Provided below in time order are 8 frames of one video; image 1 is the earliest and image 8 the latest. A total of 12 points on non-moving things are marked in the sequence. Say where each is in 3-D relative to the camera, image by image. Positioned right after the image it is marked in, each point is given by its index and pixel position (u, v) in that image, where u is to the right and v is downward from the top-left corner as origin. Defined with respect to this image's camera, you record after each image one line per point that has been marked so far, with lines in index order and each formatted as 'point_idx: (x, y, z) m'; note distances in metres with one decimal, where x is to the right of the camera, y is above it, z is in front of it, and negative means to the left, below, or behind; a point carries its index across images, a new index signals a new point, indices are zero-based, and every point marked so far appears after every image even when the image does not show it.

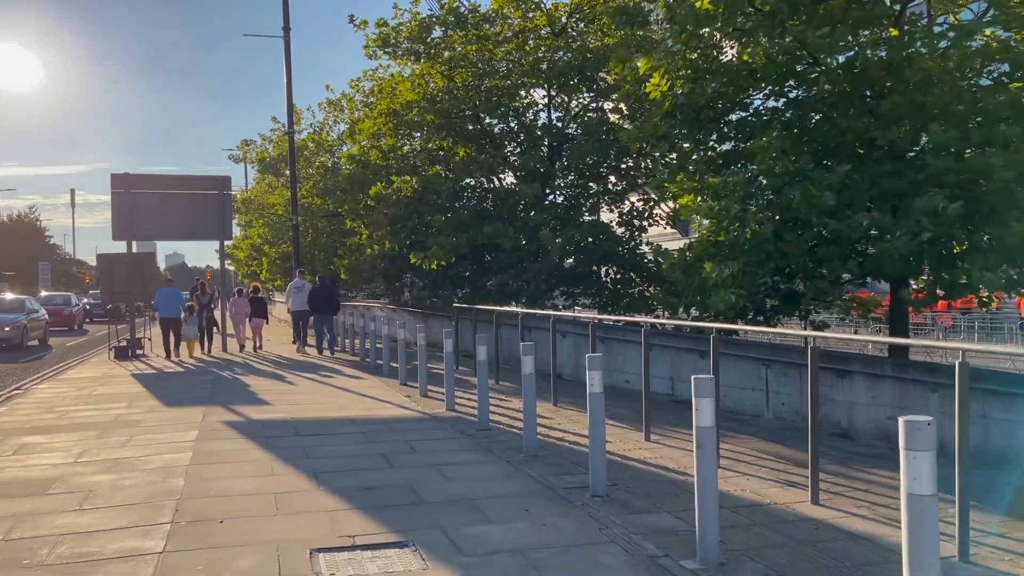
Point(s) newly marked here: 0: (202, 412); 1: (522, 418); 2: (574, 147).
0: (-3.9, -1.6, +10.8) m
1: (+0.1, -1.5, +9.8) m
2: (+1.4, +3.2, +18.7) m
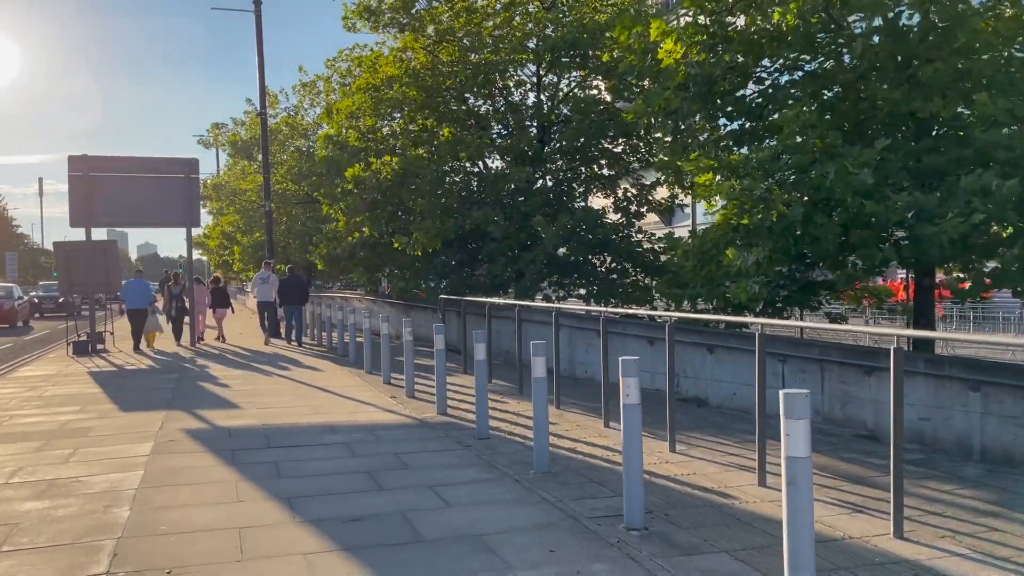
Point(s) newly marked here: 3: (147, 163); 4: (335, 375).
0: (-4.0, -1.5, +9.6) m
1: (+0.1, -1.4, +8.7) m
2: (+1.1, +3.4, +17.6) m
3: (-8.2, +2.8, +19.1) m
4: (-2.9, -1.4, +13.8) m
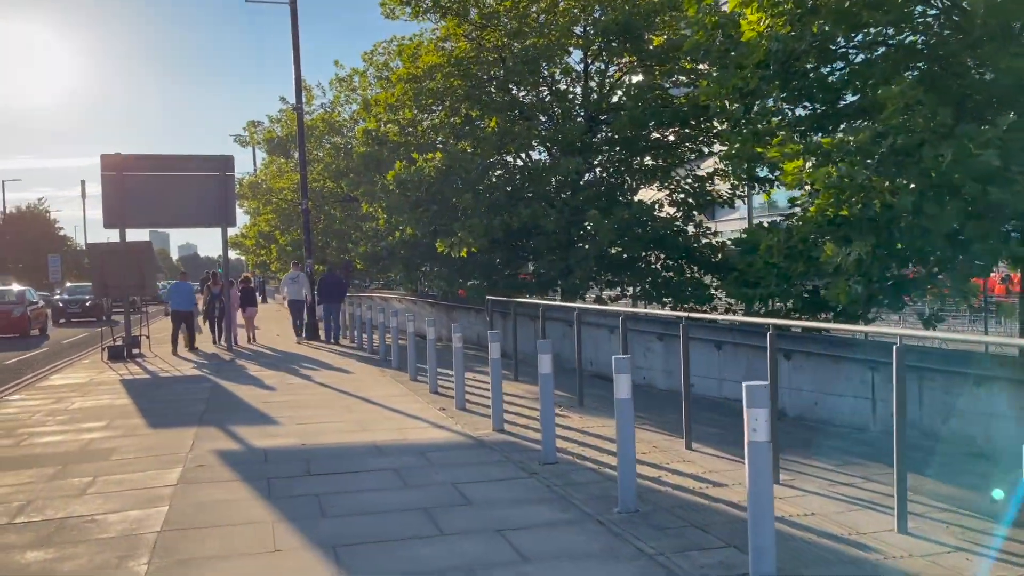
0: (-3.3, -1.5, +8.7) m
1: (+0.7, -1.4, +7.7) m
2: (+2.1, +3.4, +16.5) m
3: (-7.2, +2.8, +18.4) m
4: (-2.0, -1.5, +12.9) m
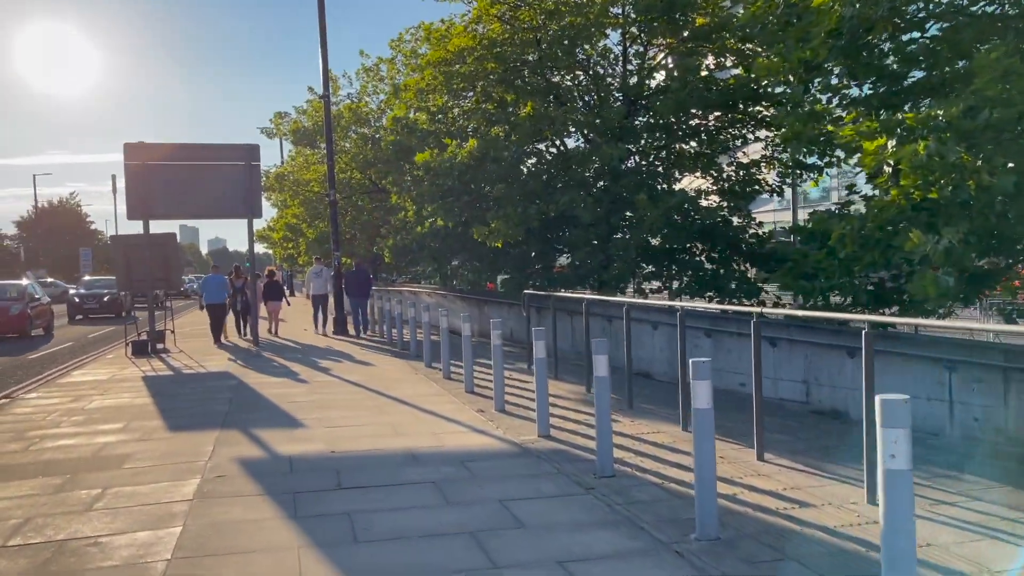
0: (-2.8, -1.5, +8.1) m
1: (+1.2, -1.4, +6.9) m
2: (+2.8, +3.5, +15.6) m
3: (-6.5, +2.9, +17.8) m
4: (-1.5, -1.4, +12.2) m
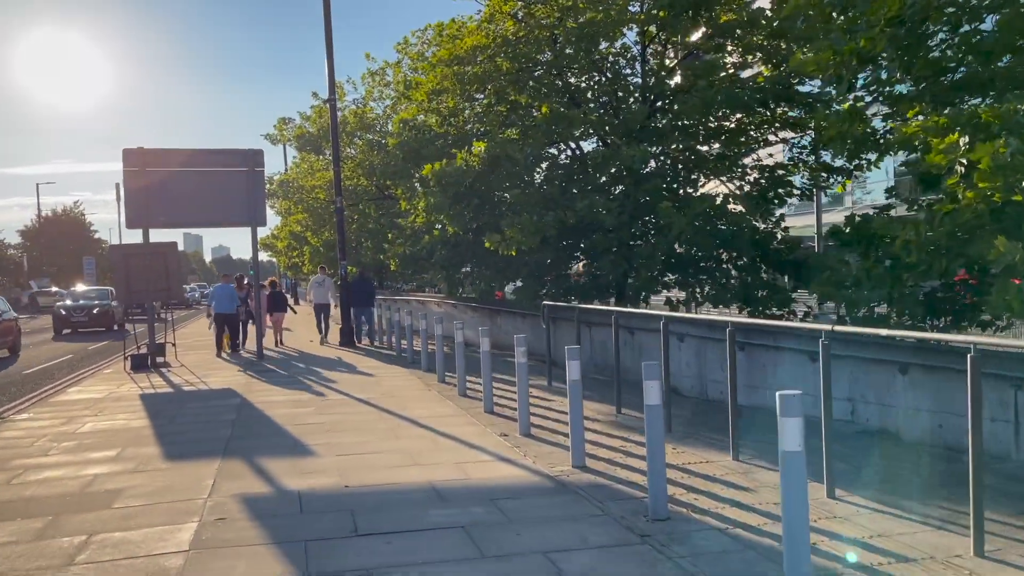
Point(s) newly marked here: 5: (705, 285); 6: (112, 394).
0: (-2.6, -1.6, +7.3) m
1: (+1.4, -1.5, +6.1) m
2: (+3.1, +3.3, +14.9) m
3: (-6.2, +2.7, +17.1) m
4: (-1.2, -1.5, +11.4) m
5: (+3.5, +0.1, +15.2) m
6: (-6.2, -1.6, +13.1) m
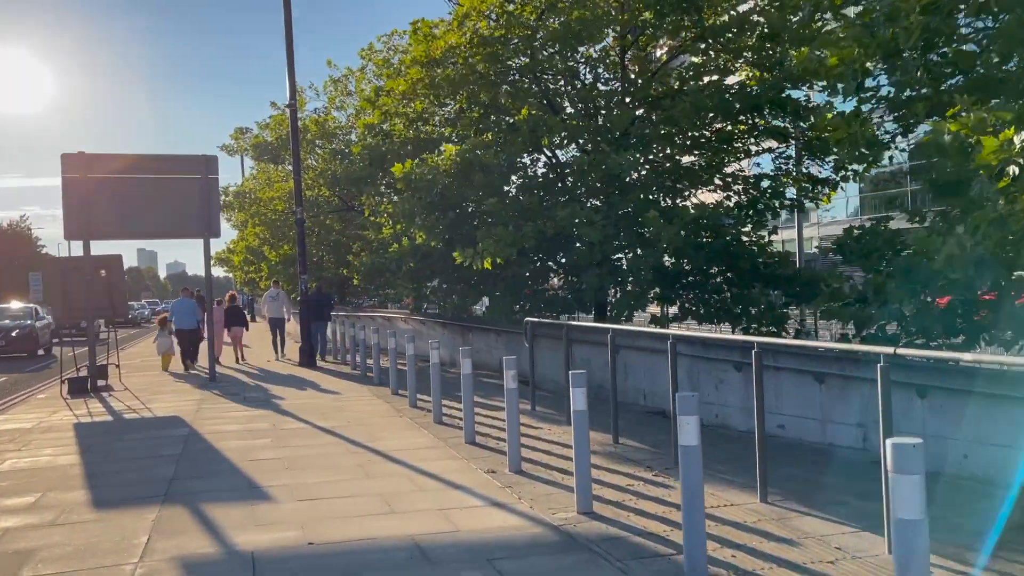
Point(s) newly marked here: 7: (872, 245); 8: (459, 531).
0: (-2.6, -1.7, +6.1) m
1: (+1.4, -1.6, +5.1) m
2: (+2.6, +3.1, +14.1) m
3: (-6.7, +2.4, +15.8) m
4: (-1.4, -1.7, +10.3) m
5: (+3.1, -0.2, +14.3) m
6: (-6.5, -1.9, +11.7) m
7: (+4.7, +0.6, +11.0) m
8: (-0.4, -1.7, +5.8) m
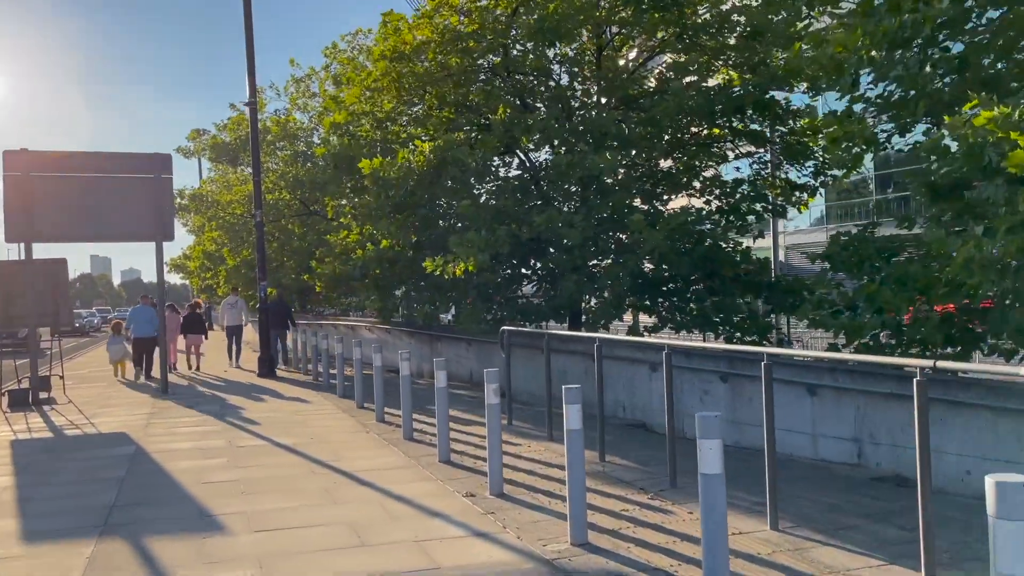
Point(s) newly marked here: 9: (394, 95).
0: (-2.7, -1.7, +5.3) m
1: (+1.4, -1.6, +4.5) m
2: (+2.2, +3.0, +13.6) m
3: (-7.2, +2.3, +14.9) m
4: (-1.7, -1.8, +9.6) m
5: (+2.6, -0.3, +13.8) m
6: (-6.9, -1.9, +10.8) m
7: (+4.4, +0.5, +10.5) m
8: (-0.4, -1.7, +5.1) m
9: (-2.2, +3.5, +15.2) m
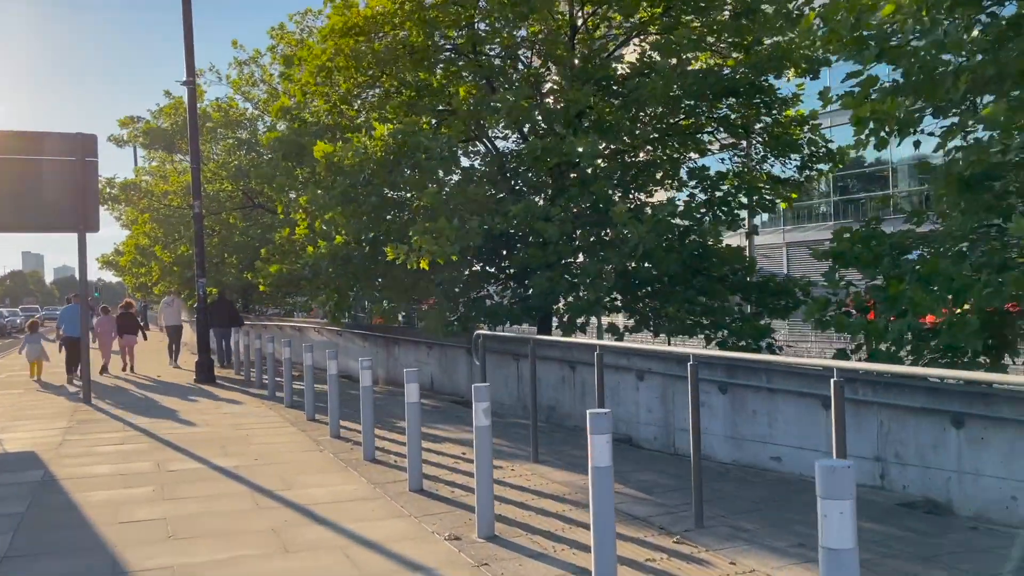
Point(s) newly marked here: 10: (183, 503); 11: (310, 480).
0: (-2.6, -1.7, +3.9) m
1: (+1.5, -1.6, +3.4) m
2: (+1.8, +3.0, +12.4) m
3: (-7.7, +2.3, +13.2) m
4: (-1.9, -1.8, +8.2) m
5: (+2.1, -0.3, +12.7) m
6: (-7.1, -1.9, +9.1) m
7: (+4.1, +0.4, +9.6) m
8: (-0.4, -1.7, +3.8) m
9: (-2.7, +3.5, +13.8) m
10: (-2.7, -1.7, +6.8) m
11: (-1.8, -1.8, +7.6) m
